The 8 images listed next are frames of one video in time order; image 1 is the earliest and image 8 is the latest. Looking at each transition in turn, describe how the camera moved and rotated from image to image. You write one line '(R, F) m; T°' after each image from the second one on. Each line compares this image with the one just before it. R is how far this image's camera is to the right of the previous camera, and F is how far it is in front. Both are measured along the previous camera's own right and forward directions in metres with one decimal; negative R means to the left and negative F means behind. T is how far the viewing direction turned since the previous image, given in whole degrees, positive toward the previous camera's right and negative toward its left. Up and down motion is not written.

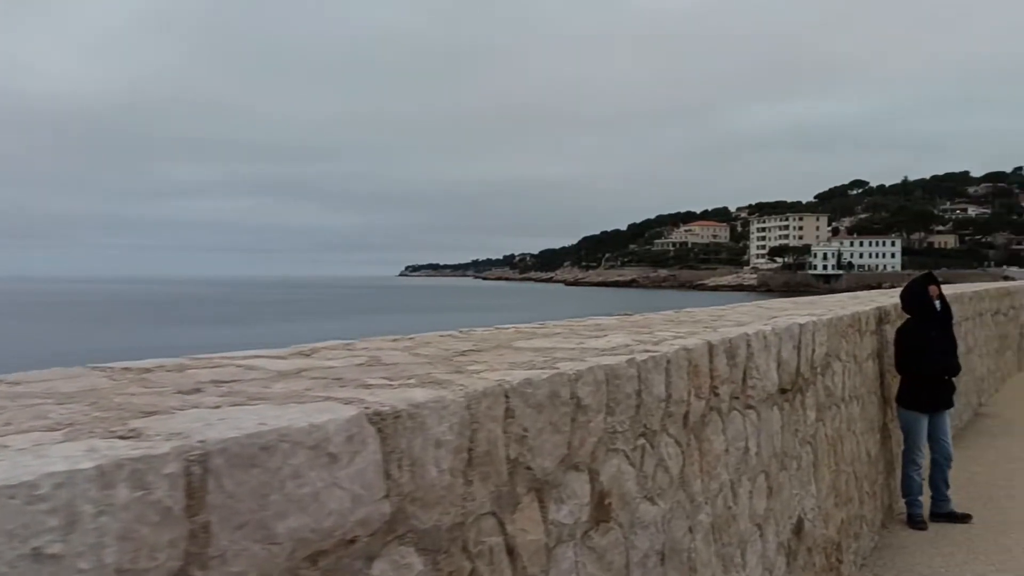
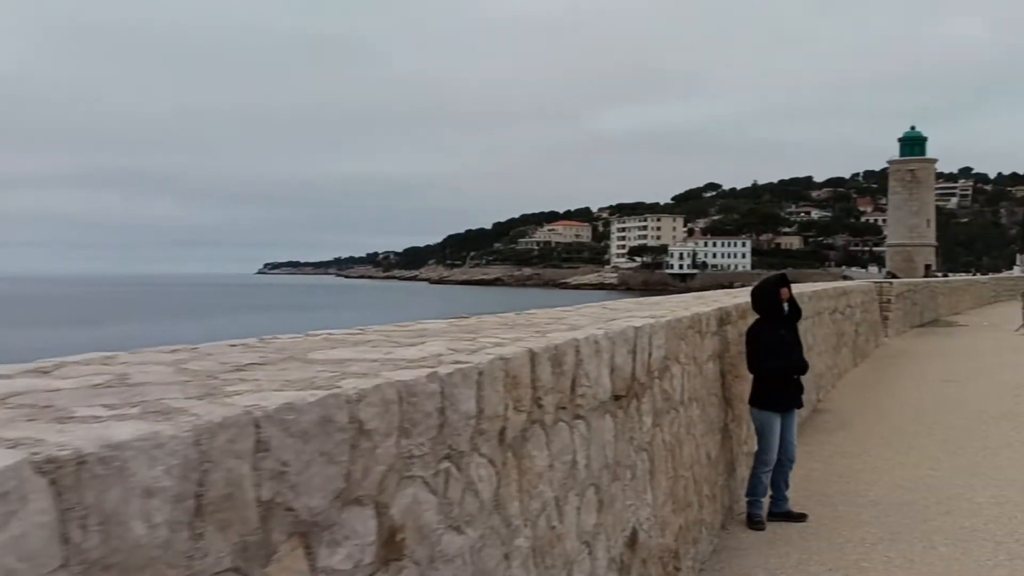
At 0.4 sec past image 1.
(+0.2, +0.2) m; +8°
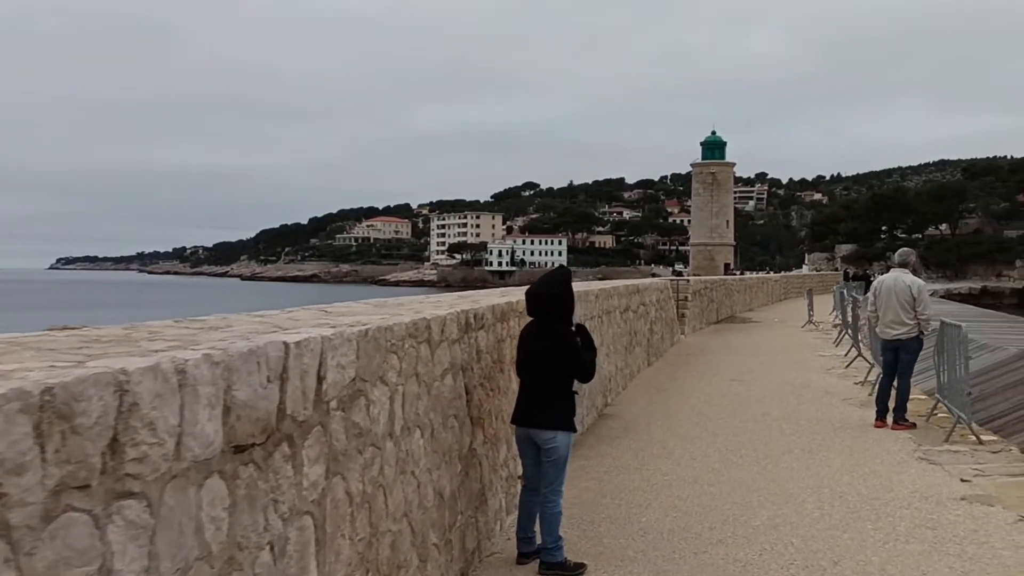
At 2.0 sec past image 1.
(+0.6, +0.9) m; +11°
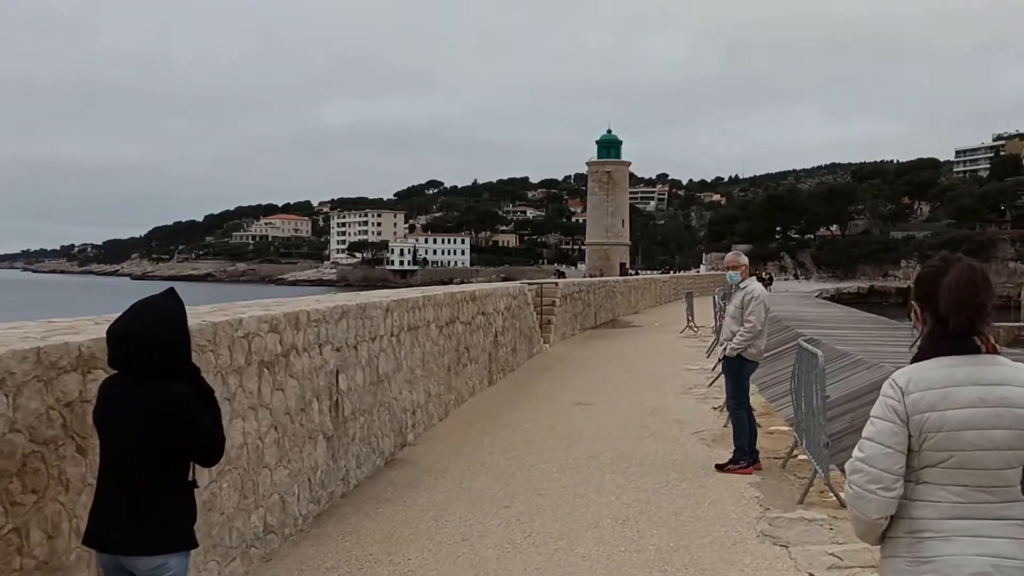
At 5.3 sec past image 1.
(+1.1, +1.8) m; +6°
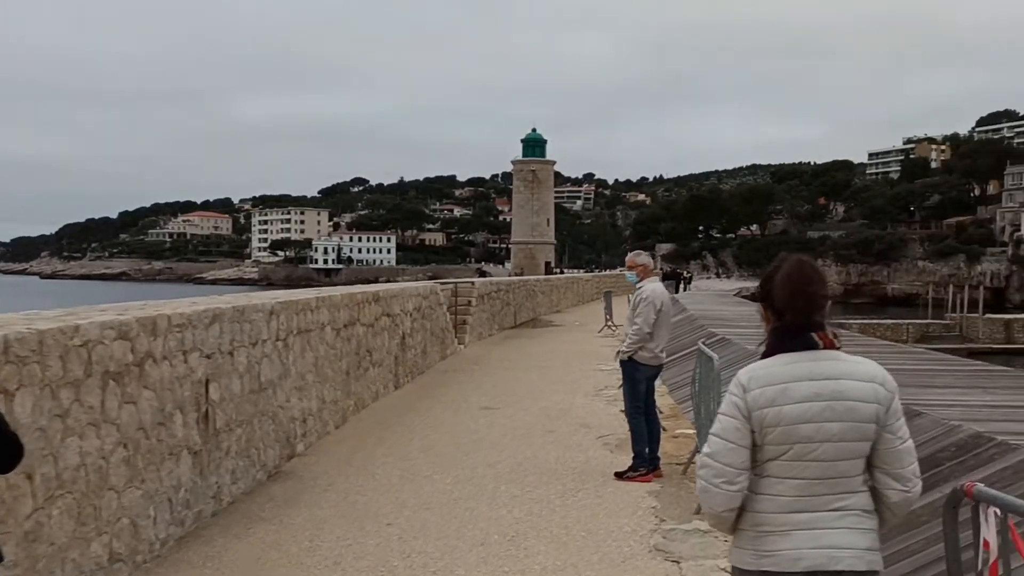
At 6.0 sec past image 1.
(+0.3, +0.3) m; +4°
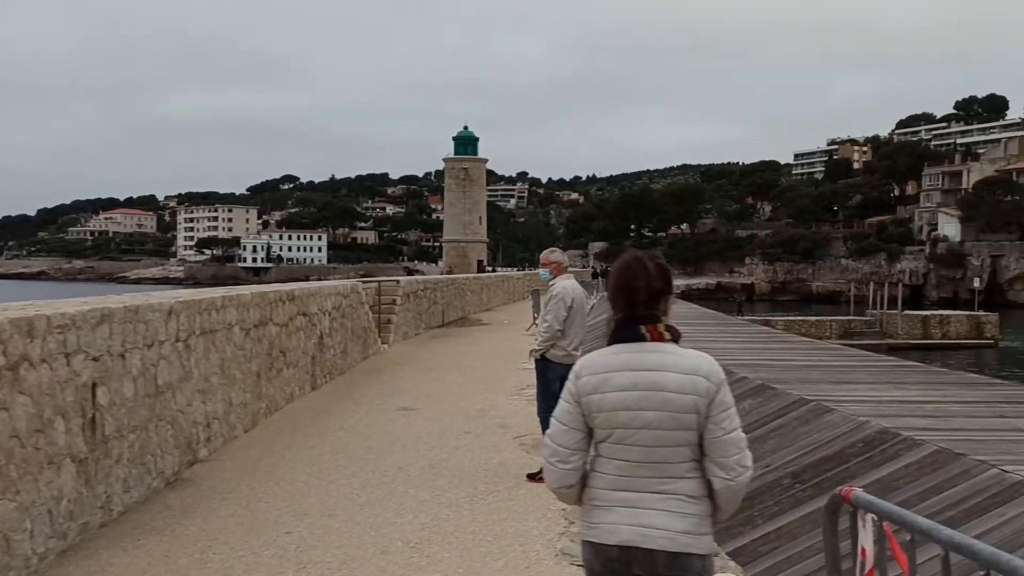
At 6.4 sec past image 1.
(+0.2, +0.1) m; +4°
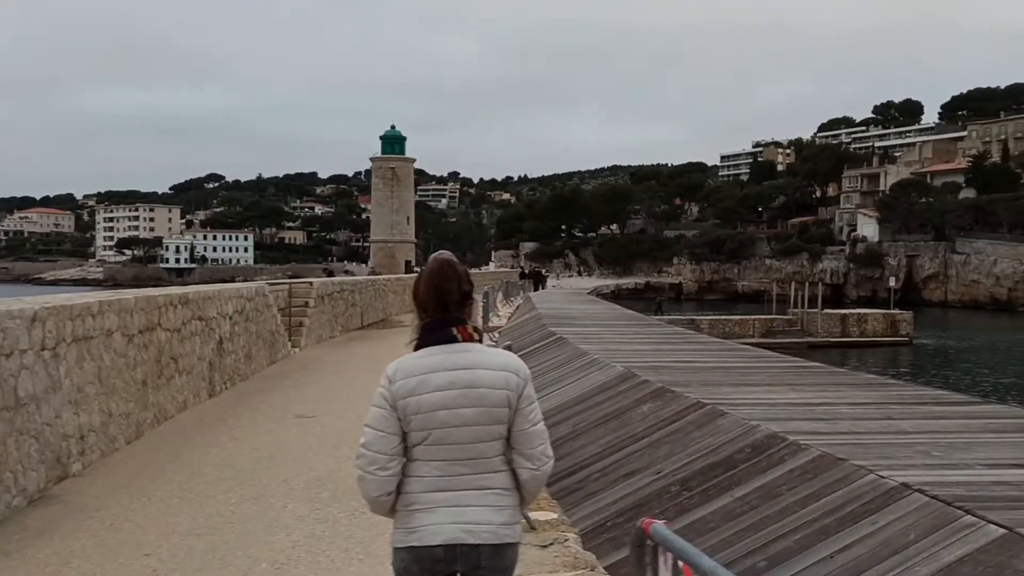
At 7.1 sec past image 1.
(+0.3, +0.2) m; +4°
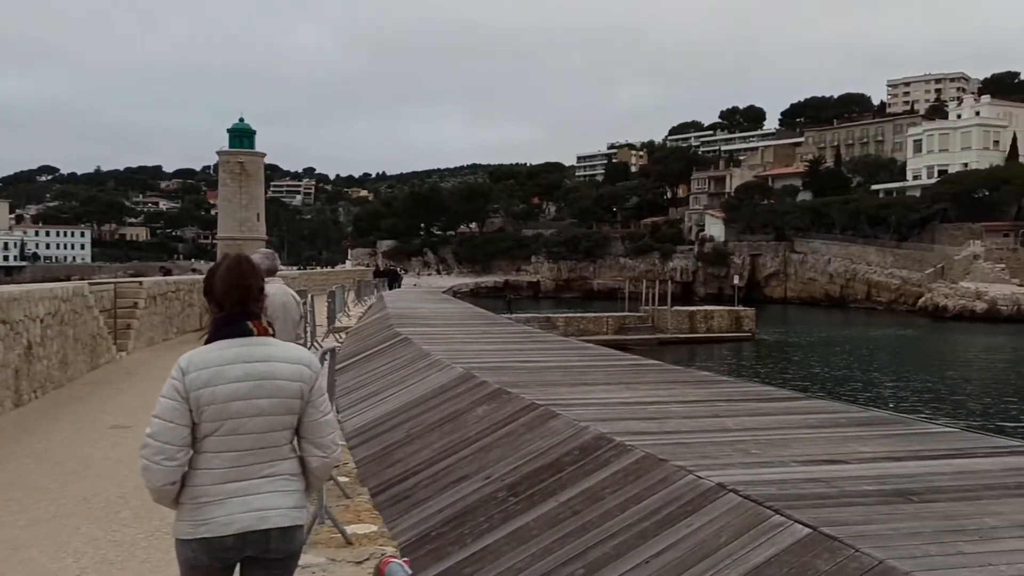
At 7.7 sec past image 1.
(+0.2, +0.2) m; +9°
